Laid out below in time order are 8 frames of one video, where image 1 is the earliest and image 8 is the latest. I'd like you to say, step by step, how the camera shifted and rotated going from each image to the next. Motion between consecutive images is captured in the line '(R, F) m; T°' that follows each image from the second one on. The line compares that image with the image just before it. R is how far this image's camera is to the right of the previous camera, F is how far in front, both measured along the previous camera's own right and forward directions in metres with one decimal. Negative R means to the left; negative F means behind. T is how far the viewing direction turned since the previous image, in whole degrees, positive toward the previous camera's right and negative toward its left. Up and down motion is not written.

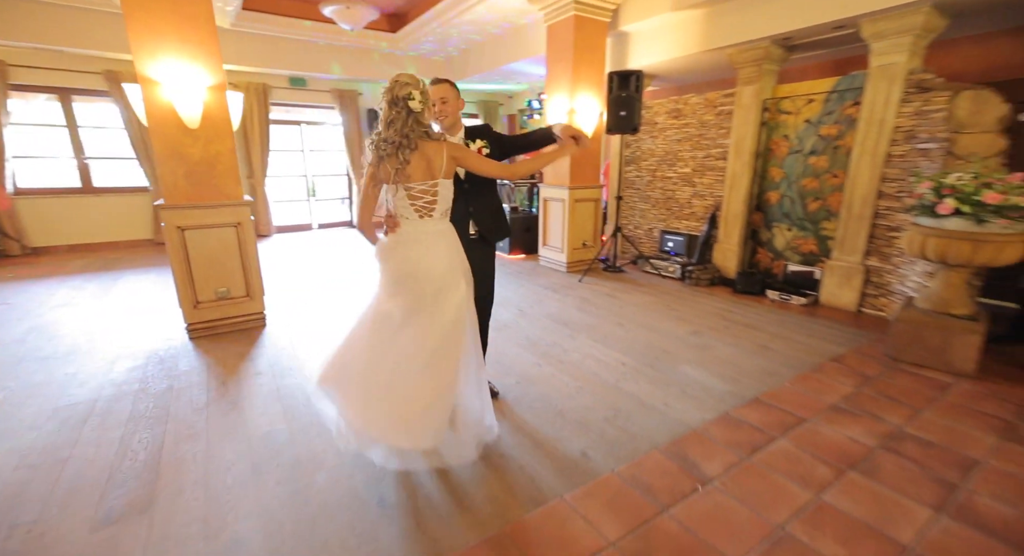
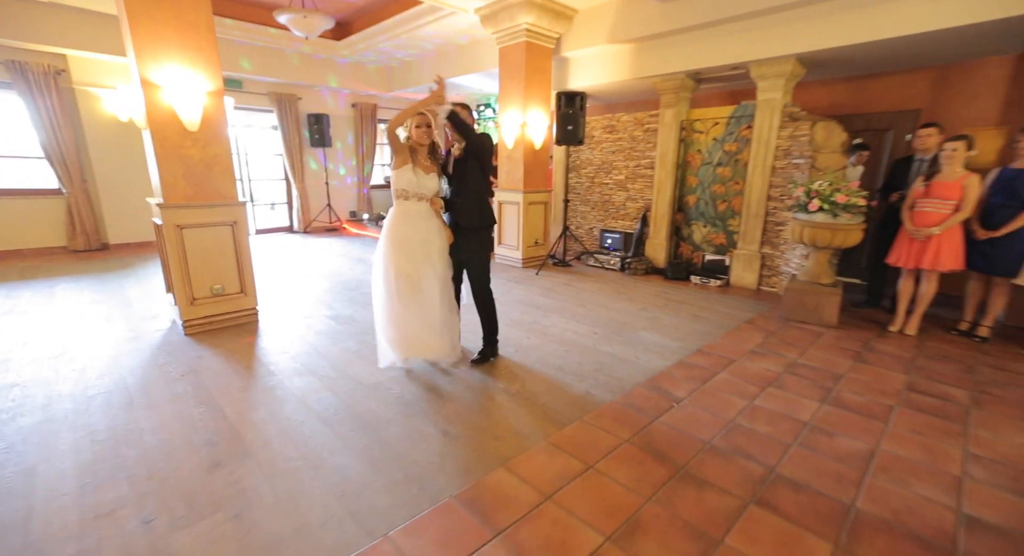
(-0.6, -0.5) m; +11°
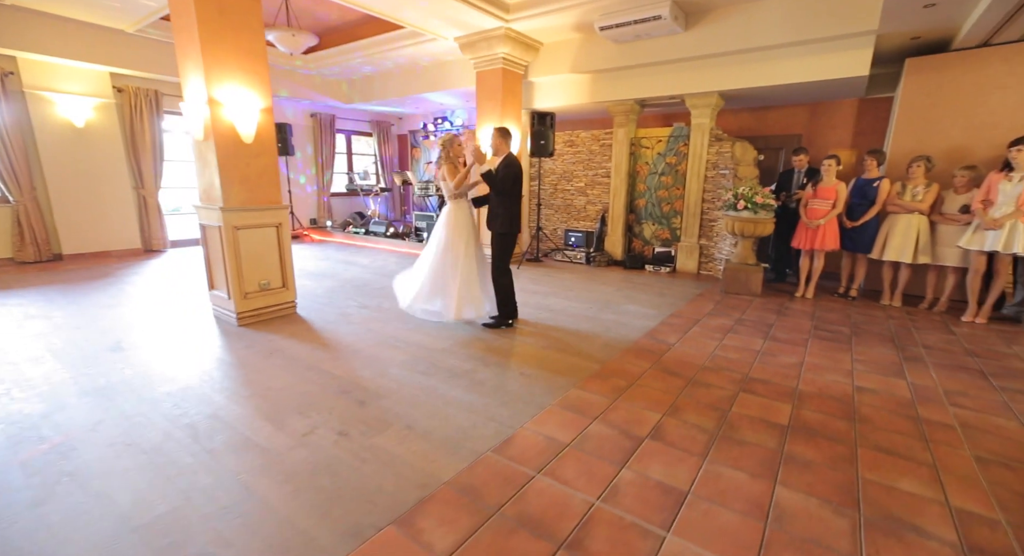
(-0.9, -0.7) m; +10°
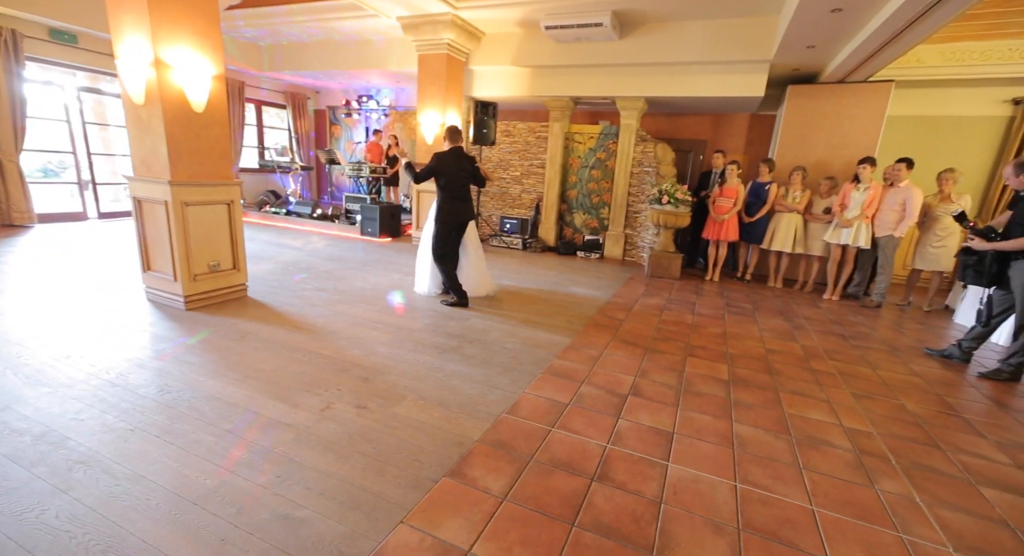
(-0.6, -0.2) m; +13°
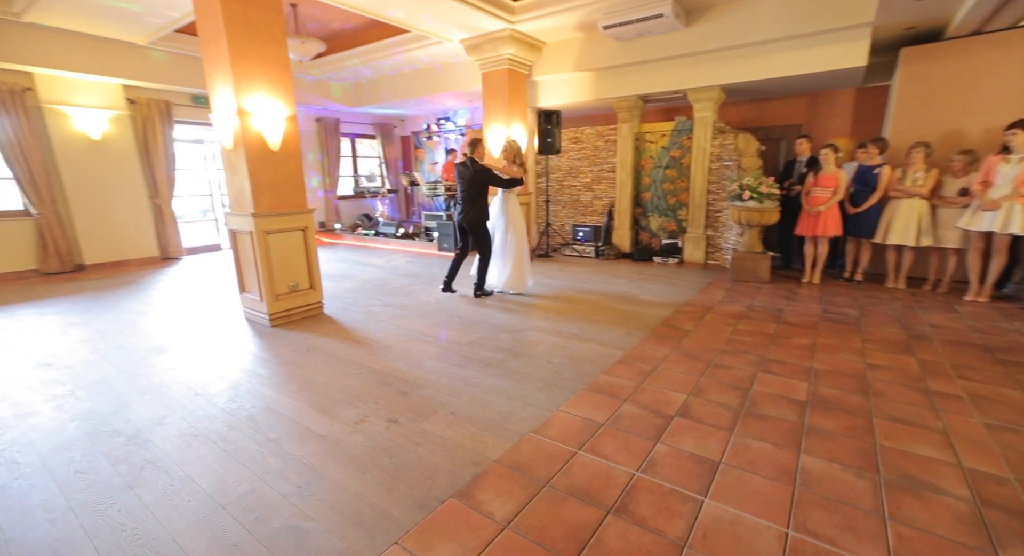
(+0.4, +0.1) m; -13°
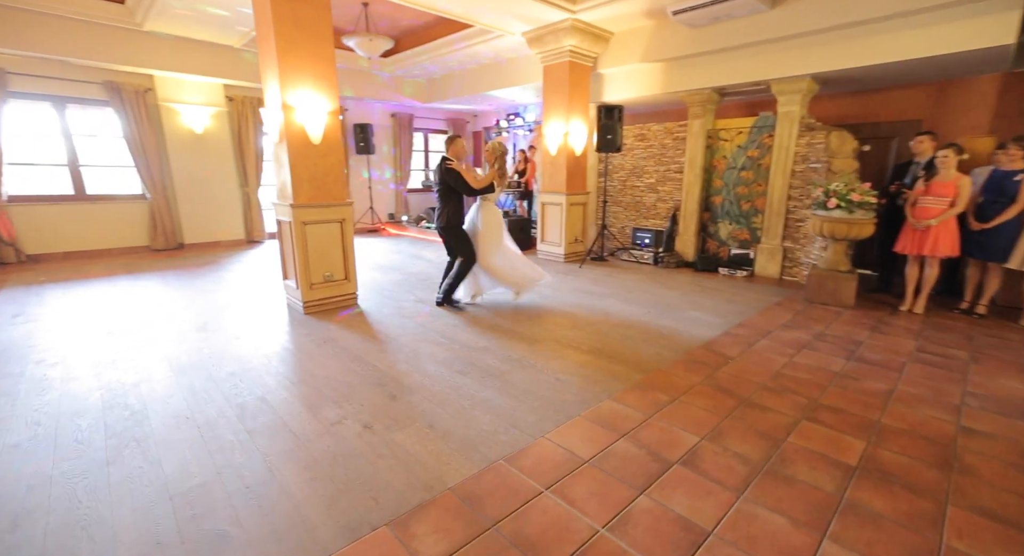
(+0.5, +0.3) m; -10°
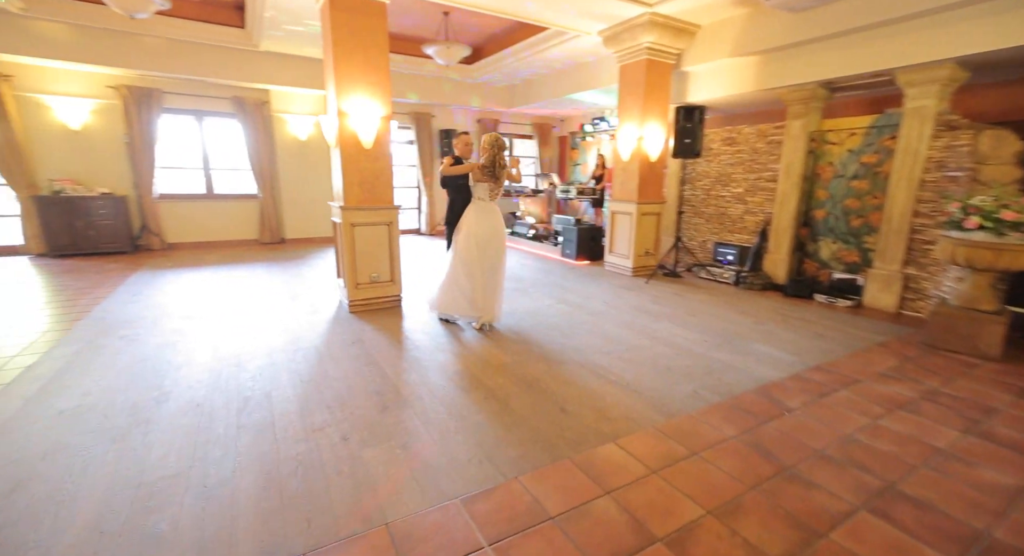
(+0.5, +0.3) m; -13°
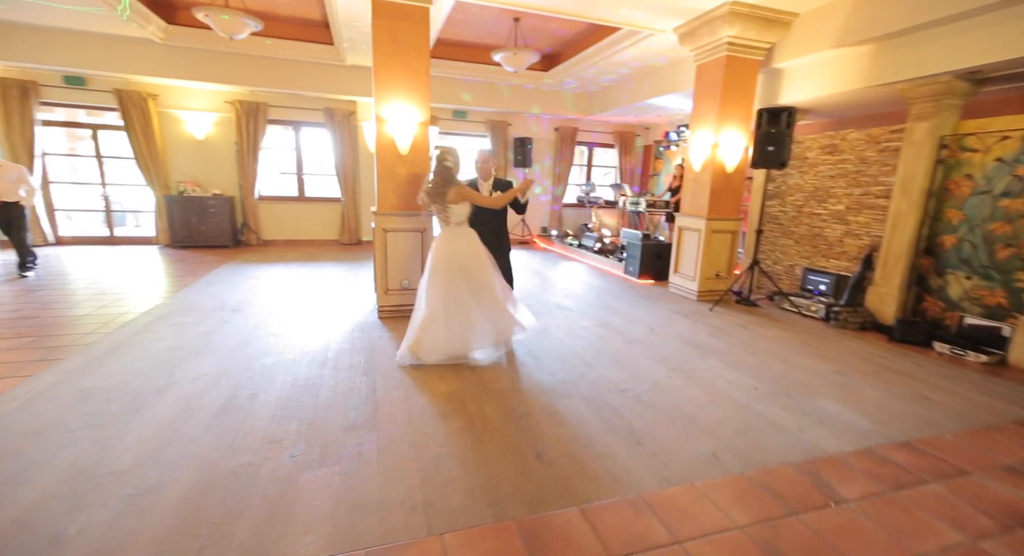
(+0.6, +0.4) m; -12°
